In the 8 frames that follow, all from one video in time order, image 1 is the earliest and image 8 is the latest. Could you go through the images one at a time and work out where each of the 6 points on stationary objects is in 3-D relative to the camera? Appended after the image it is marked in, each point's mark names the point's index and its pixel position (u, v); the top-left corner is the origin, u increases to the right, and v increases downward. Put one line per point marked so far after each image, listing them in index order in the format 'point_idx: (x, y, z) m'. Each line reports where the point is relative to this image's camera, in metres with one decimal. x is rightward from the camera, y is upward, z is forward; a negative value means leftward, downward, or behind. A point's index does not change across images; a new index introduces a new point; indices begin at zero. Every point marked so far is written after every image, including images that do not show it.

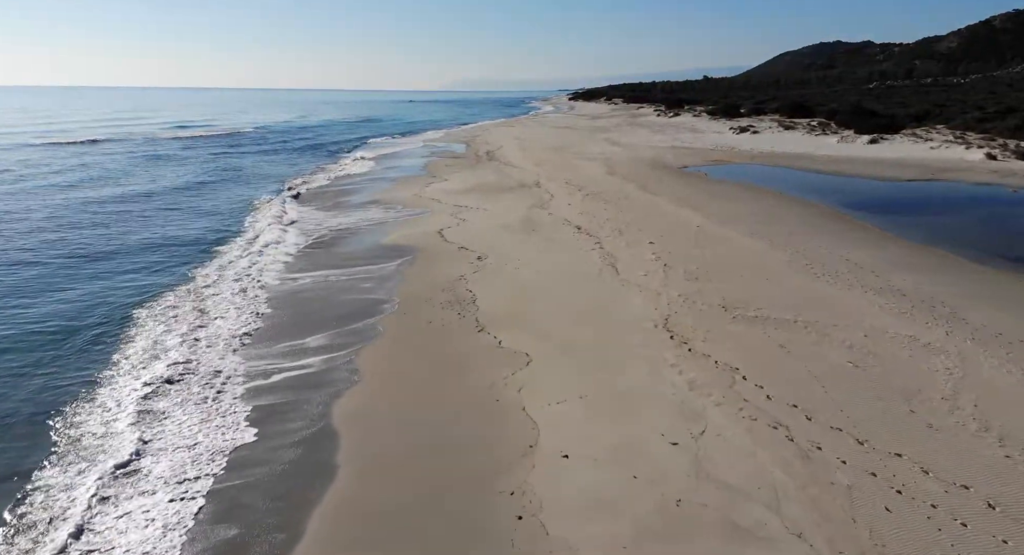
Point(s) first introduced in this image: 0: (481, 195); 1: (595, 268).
0: (-1.0, +2.7, +19.0) m
1: (+1.5, +0.2, +10.6) m
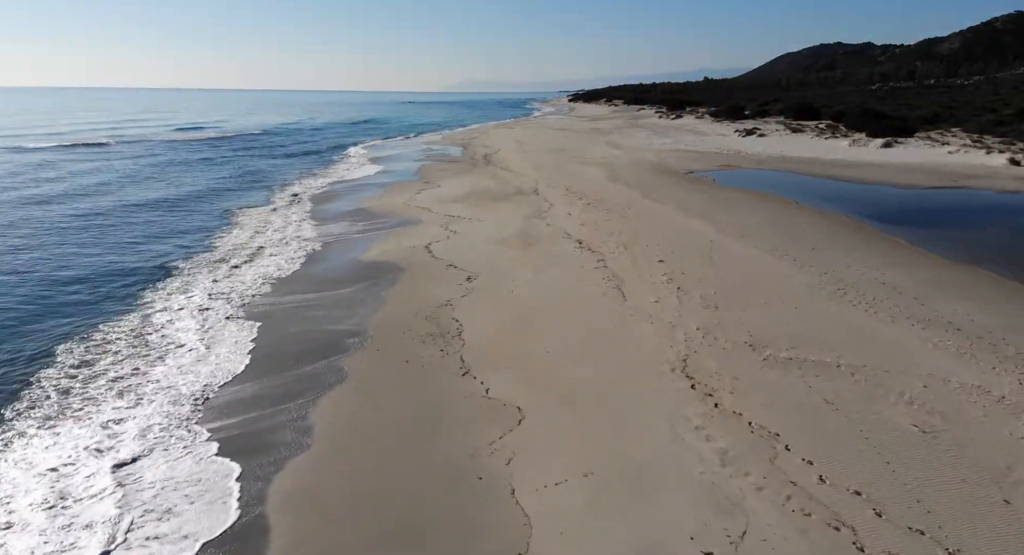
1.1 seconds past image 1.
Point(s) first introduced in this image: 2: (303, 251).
0: (-1.1, +2.3, +17.8) m
1: (+1.4, -0.2, +9.4) m
2: (-4.3, +0.5, +12.4) m
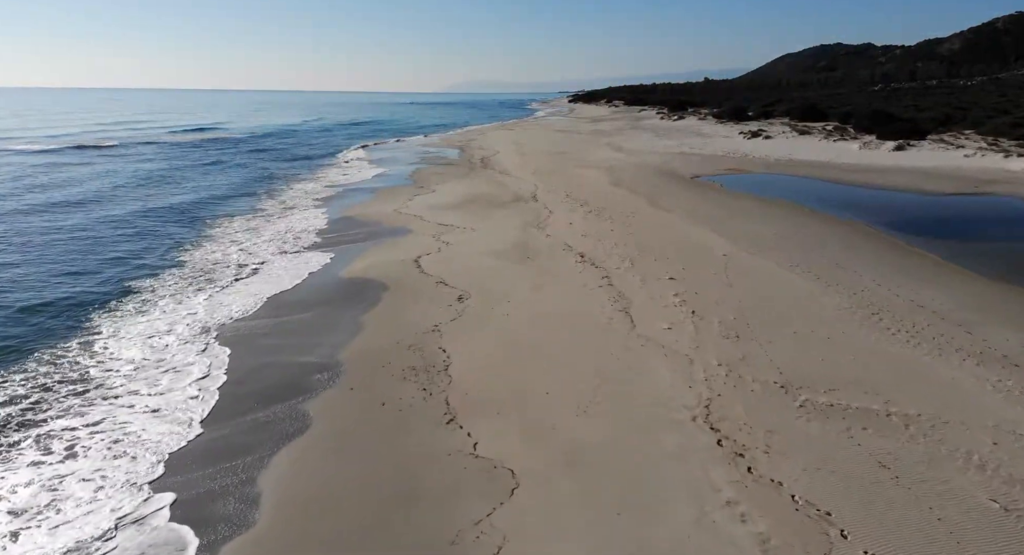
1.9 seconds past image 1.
0: (-1.2, +2.0, +16.8) m
1: (+1.3, -0.6, +8.4) m
2: (-4.4, +0.2, +11.4) m
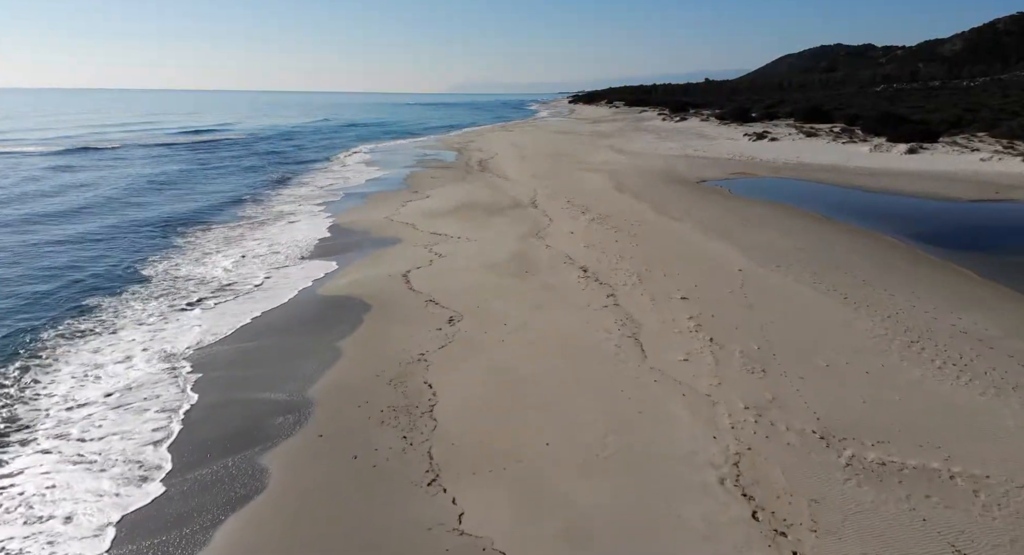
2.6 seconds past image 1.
0: (-1.2, +1.7, +15.9) m
1: (+1.3, -0.9, +7.5) m
2: (-4.4, -0.1, +10.5) m
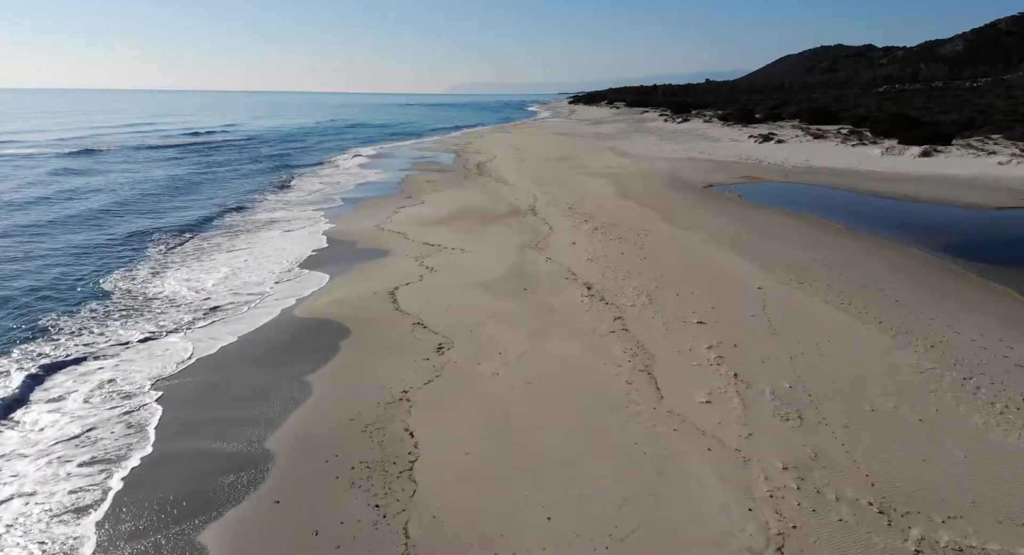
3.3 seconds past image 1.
0: (-1.3, +1.4, +15.0) m
1: (+1.2, -1.2, +6.6) m
2: (-4.5, -0.4, +9.6) m
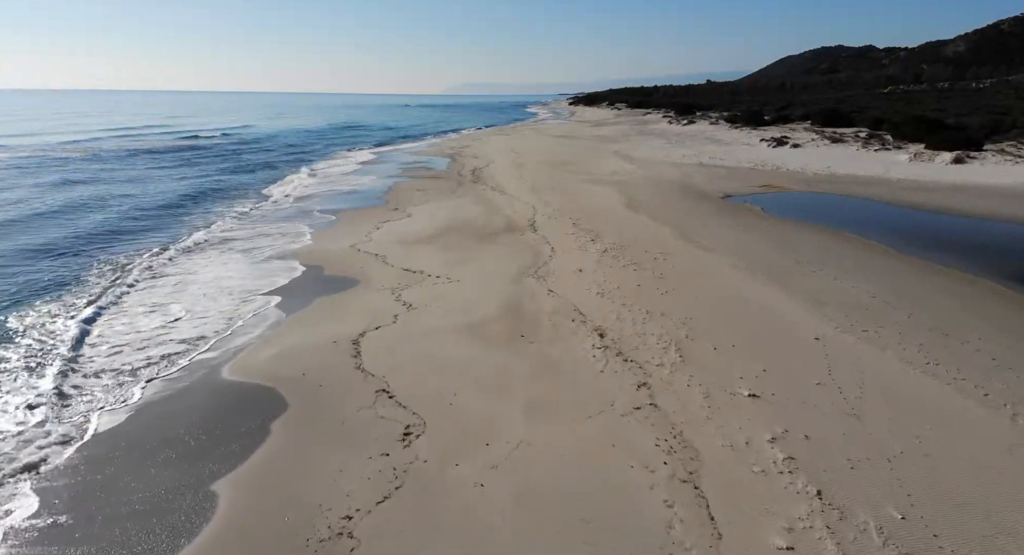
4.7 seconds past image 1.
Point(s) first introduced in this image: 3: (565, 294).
0: (-1.4, +0.8, +13.1) m
1: (+1.1, -1.8, +4.6) m
2: (-4.6, -1.0, +7.6) m
3: (+0.9, -0.3, +9.5) m
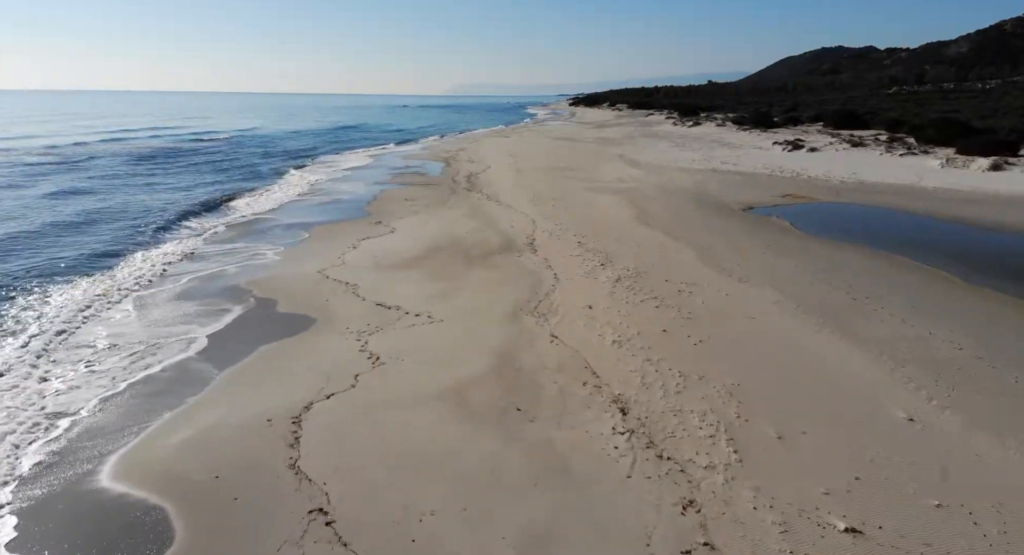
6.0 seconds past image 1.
0: (-1.4, +0.2, +11.2) m
1: (+1.1, -2.4, +2.7) m
2: (-4.6, -1.6, +5.7) m
3: (+0.8, -0.8, +7.6) m
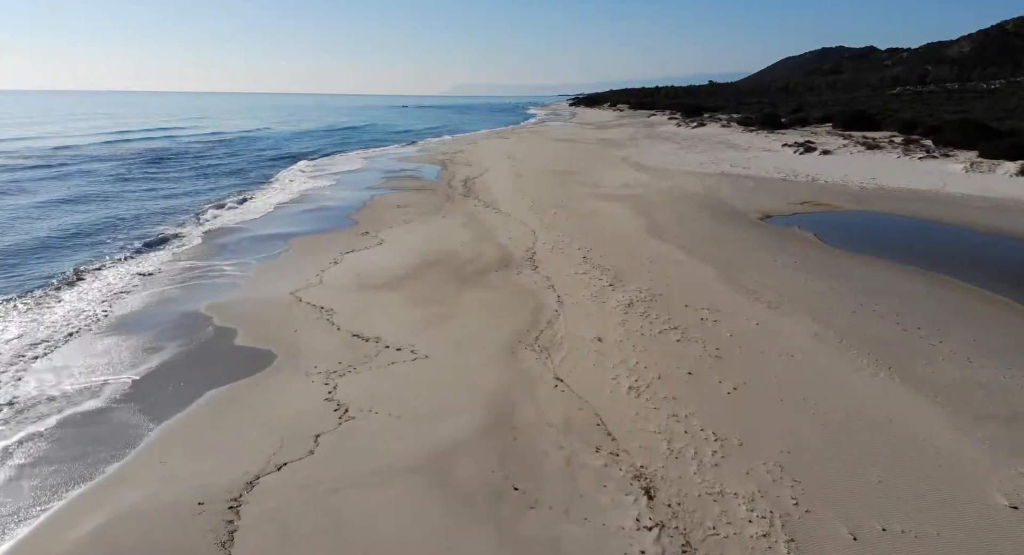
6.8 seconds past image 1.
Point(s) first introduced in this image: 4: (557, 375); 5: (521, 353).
0: (-1.5, -0.2, +9.9) m
1: (+1.0, -2.7, +1.5) m
2: (-4.7, -1.9, +4.5) m
3: (+0.8, -1.2, +6.4) m
4: (+0.5, -1.1, +6.7) m
5: (+0.1, -1.0, +7.4) m
